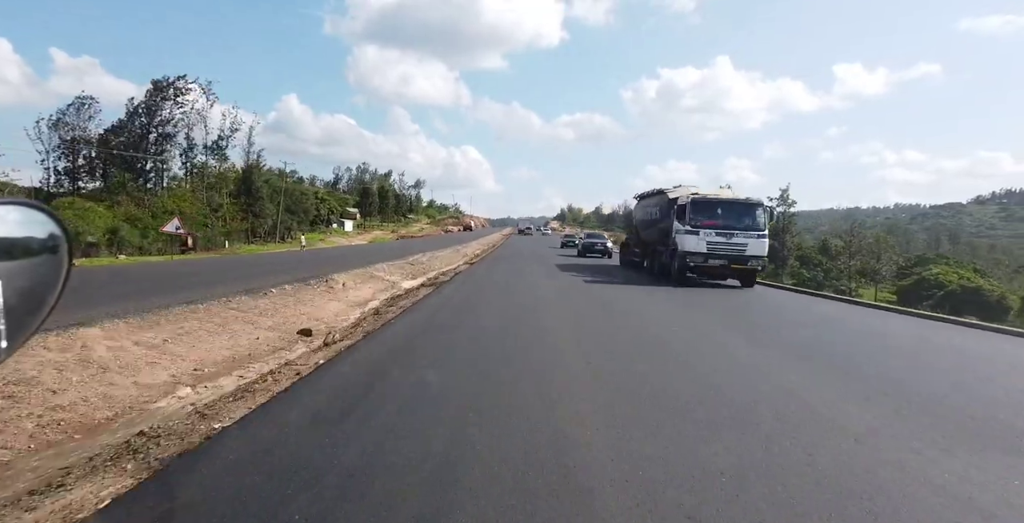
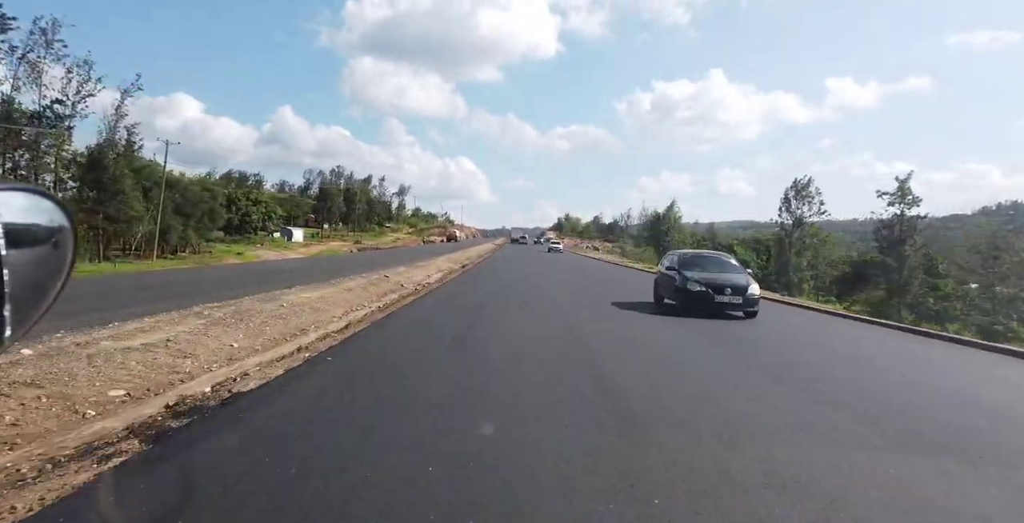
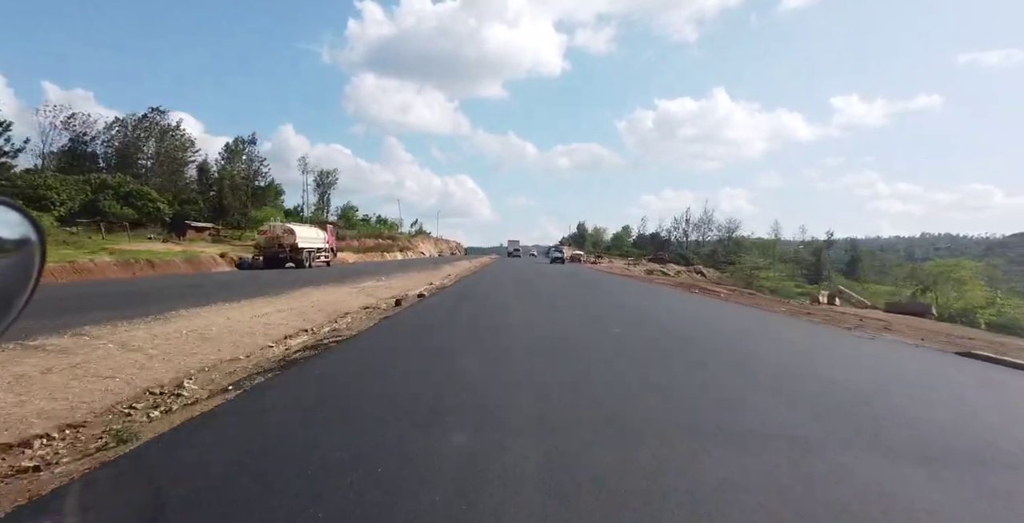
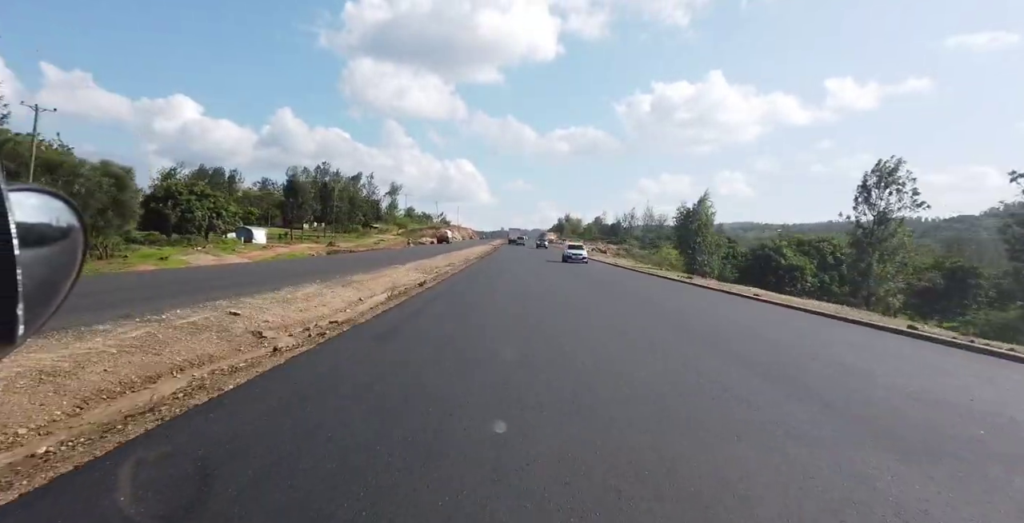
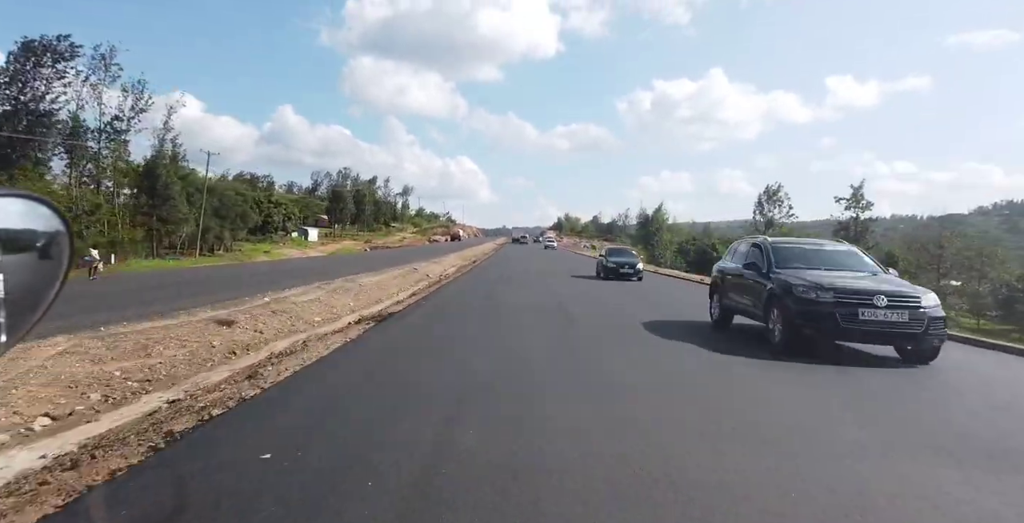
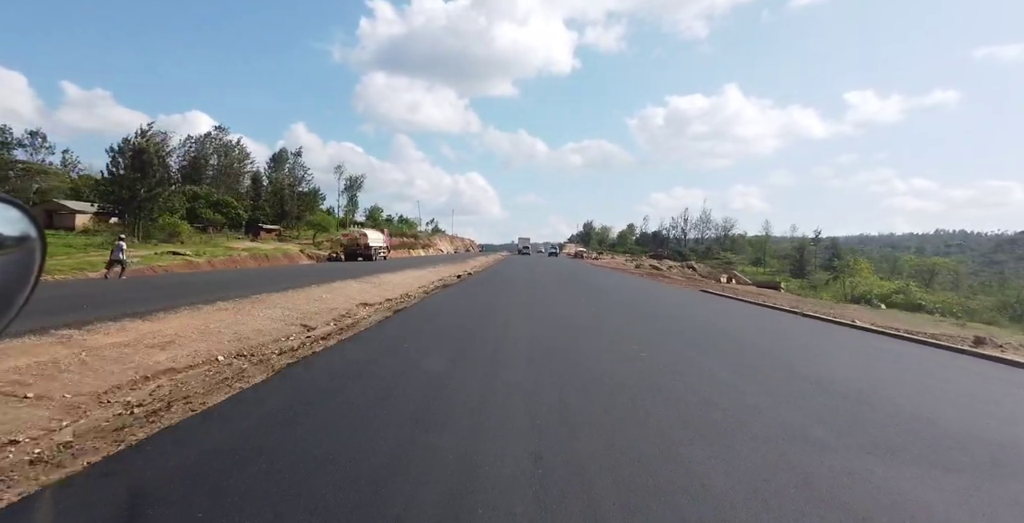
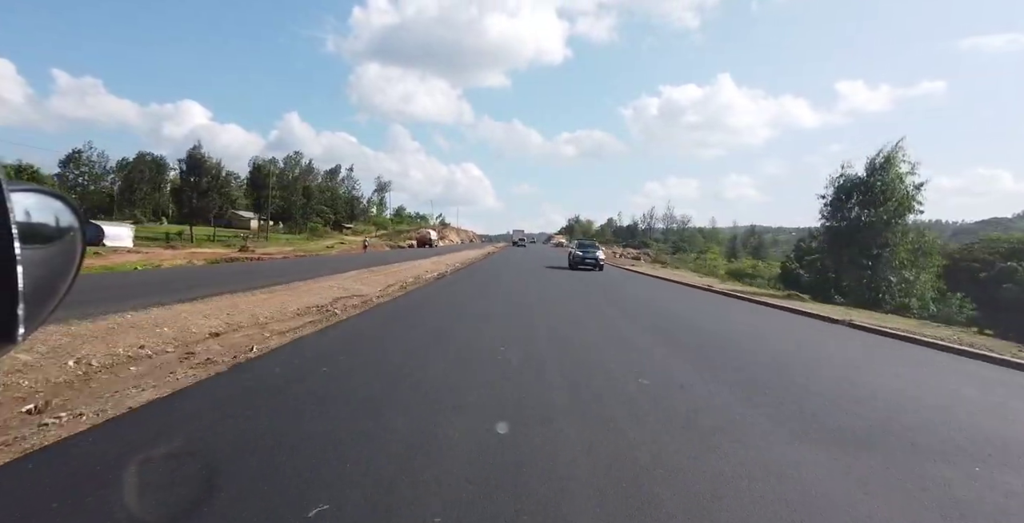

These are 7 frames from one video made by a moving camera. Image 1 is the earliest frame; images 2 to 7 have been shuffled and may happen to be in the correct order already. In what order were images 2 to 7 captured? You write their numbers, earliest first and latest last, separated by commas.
5, 2, 4, 7, 6, 3
